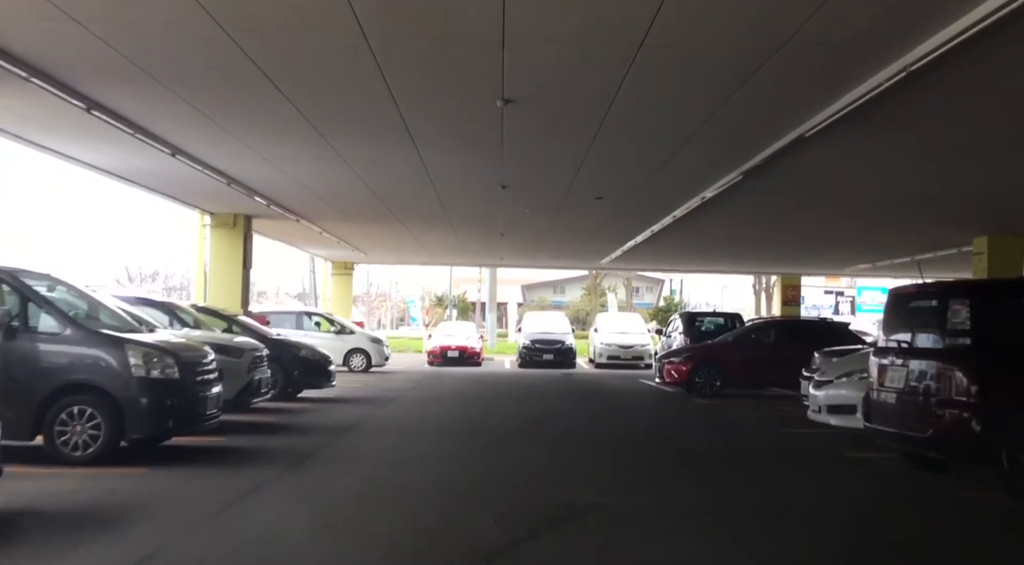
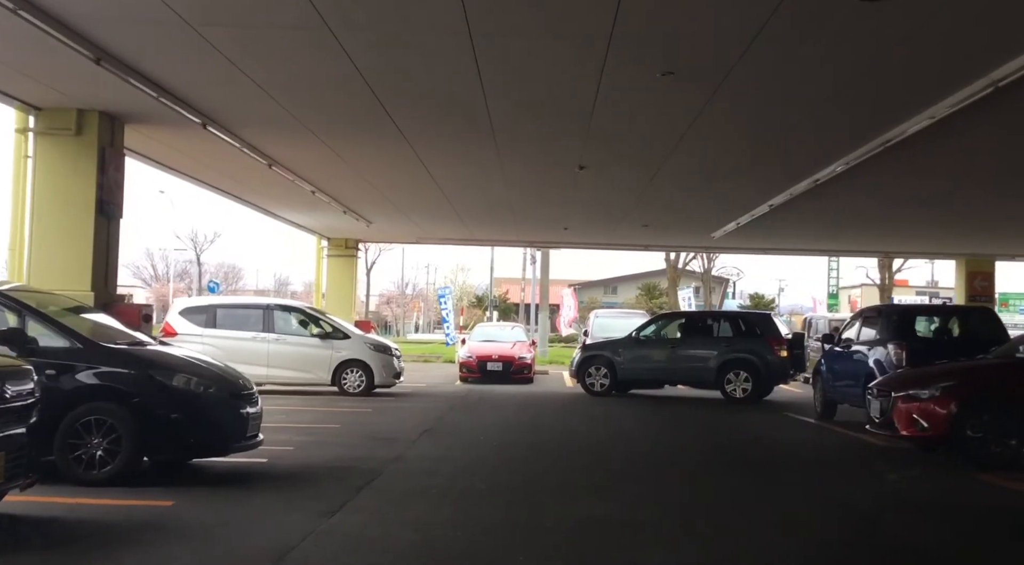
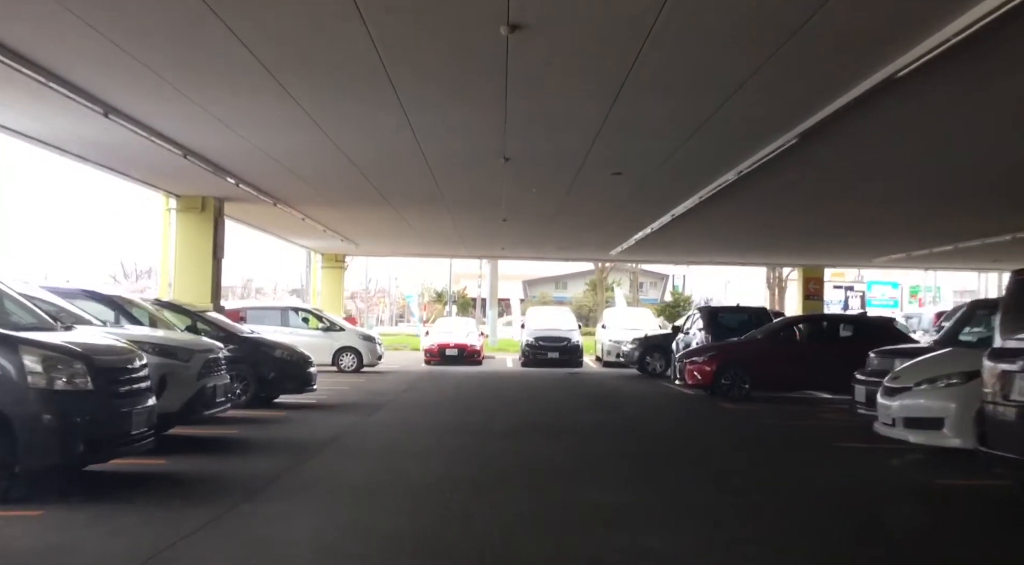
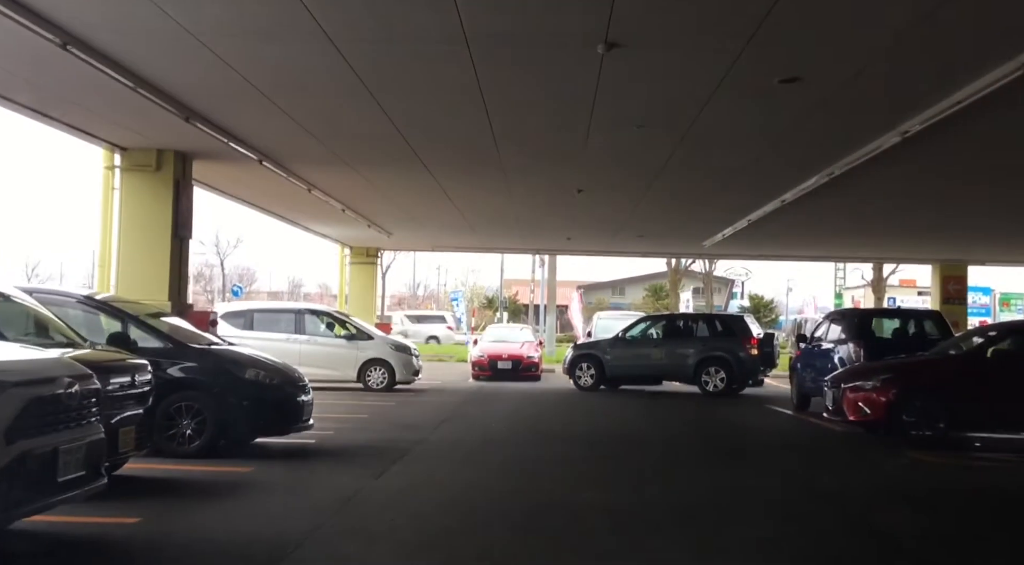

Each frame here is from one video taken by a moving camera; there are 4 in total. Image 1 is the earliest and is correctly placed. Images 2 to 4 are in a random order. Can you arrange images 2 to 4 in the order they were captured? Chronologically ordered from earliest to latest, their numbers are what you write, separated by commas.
3, 4, 2
